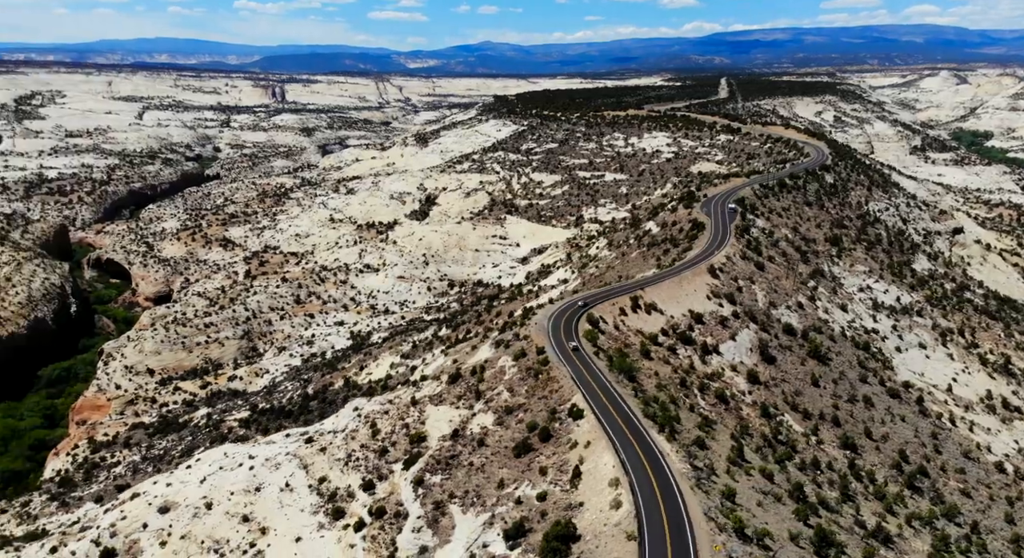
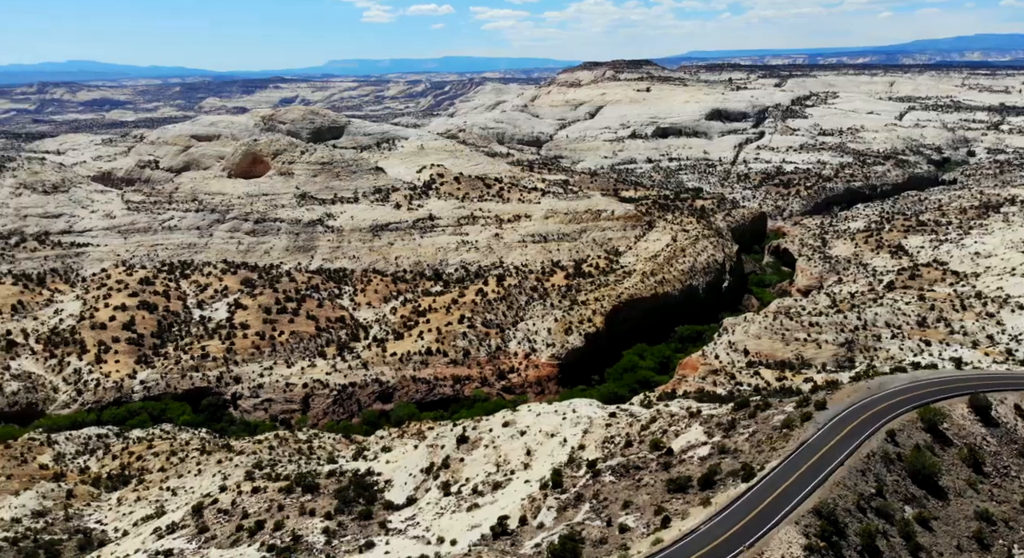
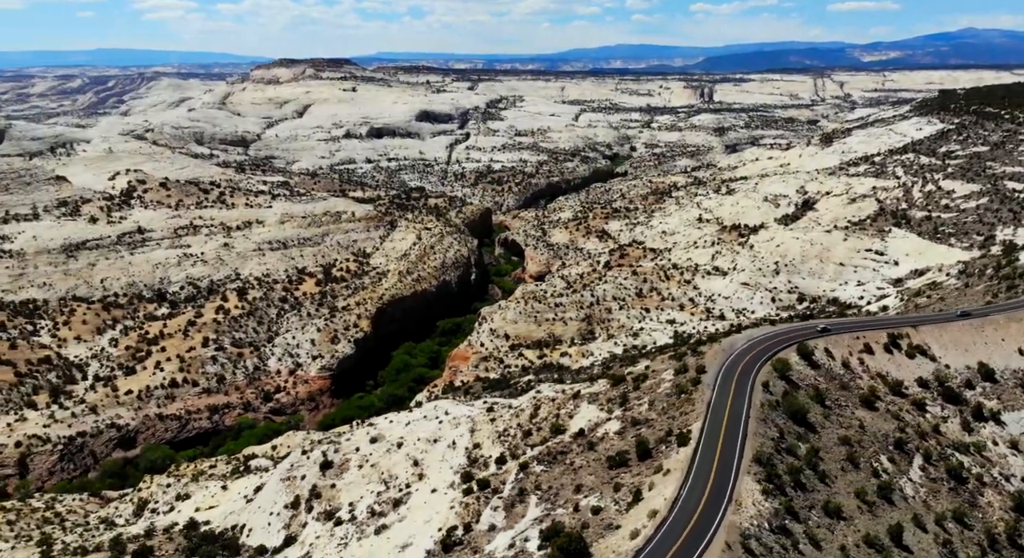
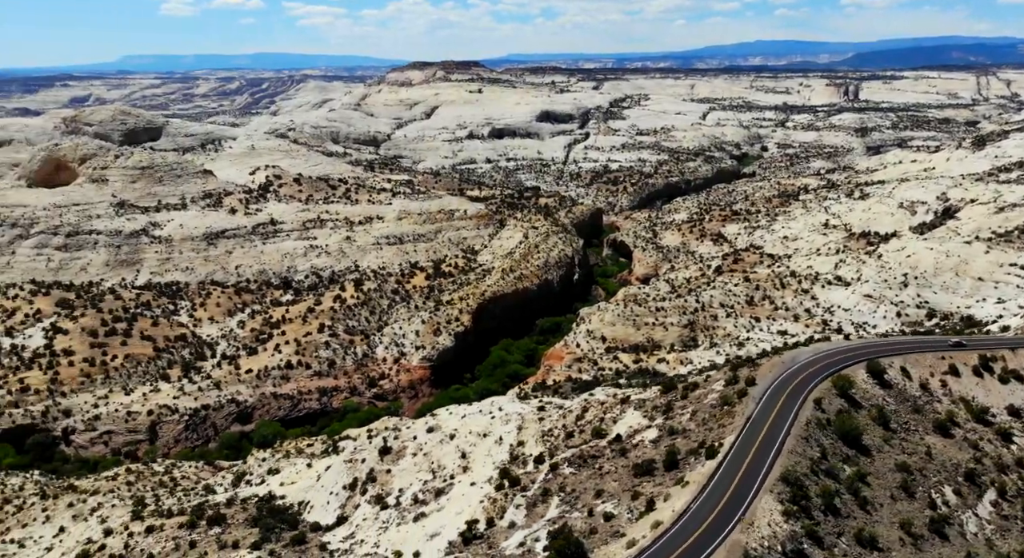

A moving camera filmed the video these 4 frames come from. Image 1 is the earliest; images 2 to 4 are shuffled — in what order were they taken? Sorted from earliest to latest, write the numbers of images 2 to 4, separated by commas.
3, 4, 2
